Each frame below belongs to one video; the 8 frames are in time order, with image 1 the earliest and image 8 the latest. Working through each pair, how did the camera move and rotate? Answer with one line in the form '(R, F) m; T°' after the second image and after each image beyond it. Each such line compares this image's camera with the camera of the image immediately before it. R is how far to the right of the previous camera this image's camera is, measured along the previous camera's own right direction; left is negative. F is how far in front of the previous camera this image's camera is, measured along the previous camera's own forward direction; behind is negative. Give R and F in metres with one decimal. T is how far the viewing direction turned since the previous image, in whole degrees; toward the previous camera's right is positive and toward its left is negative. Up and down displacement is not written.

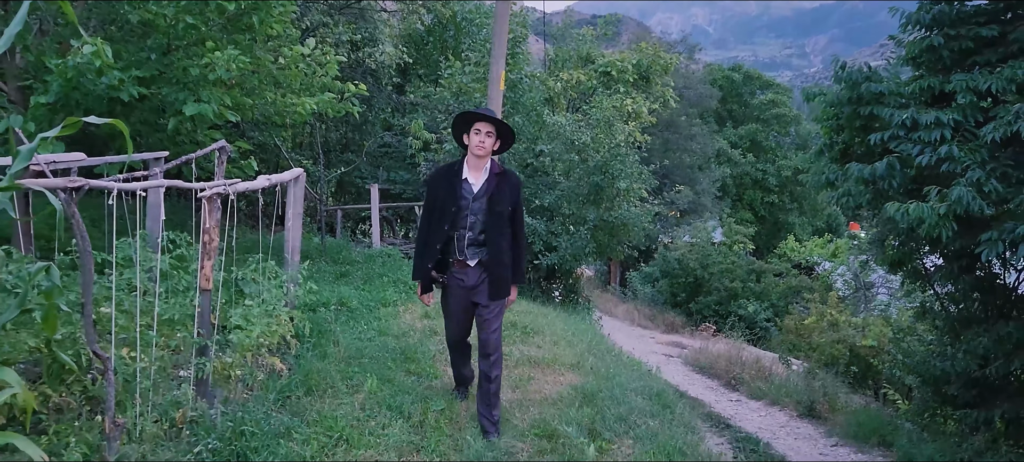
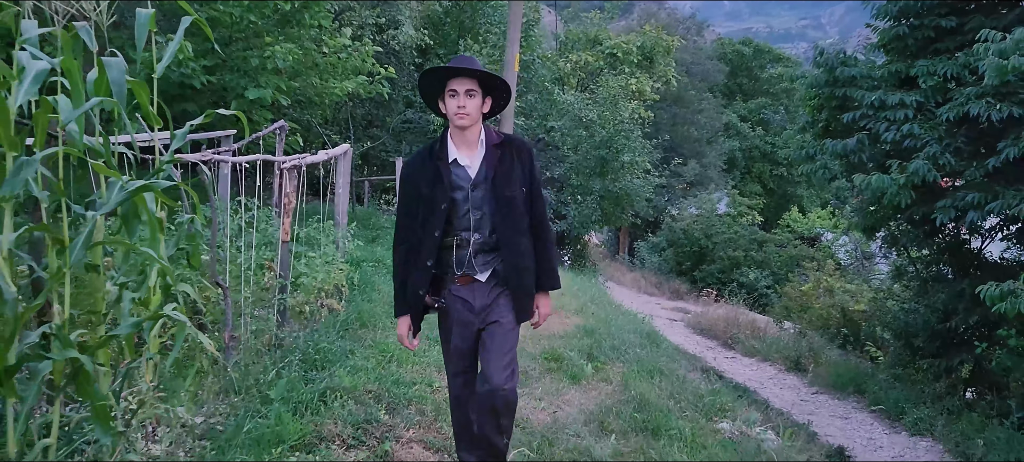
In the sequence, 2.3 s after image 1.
(0.0, -0.8) m; -1°
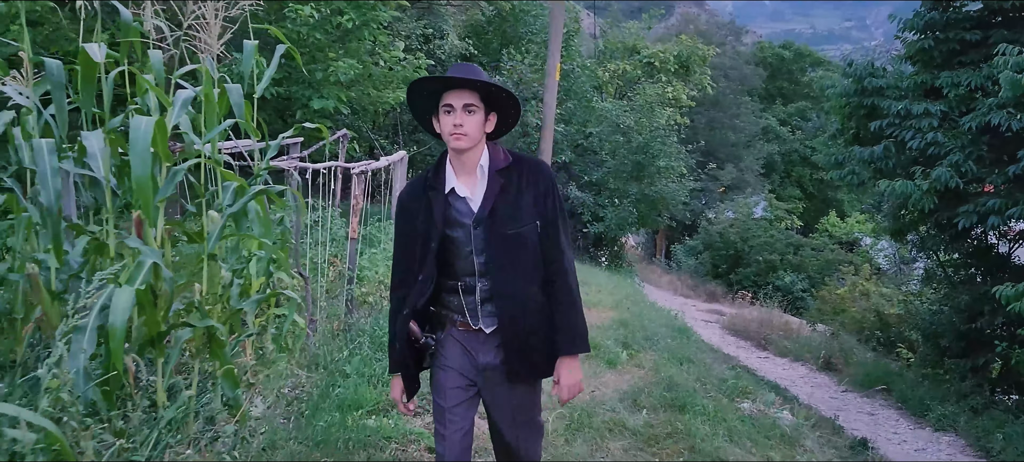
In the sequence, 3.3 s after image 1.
(0.0, -0.4) m; -3°
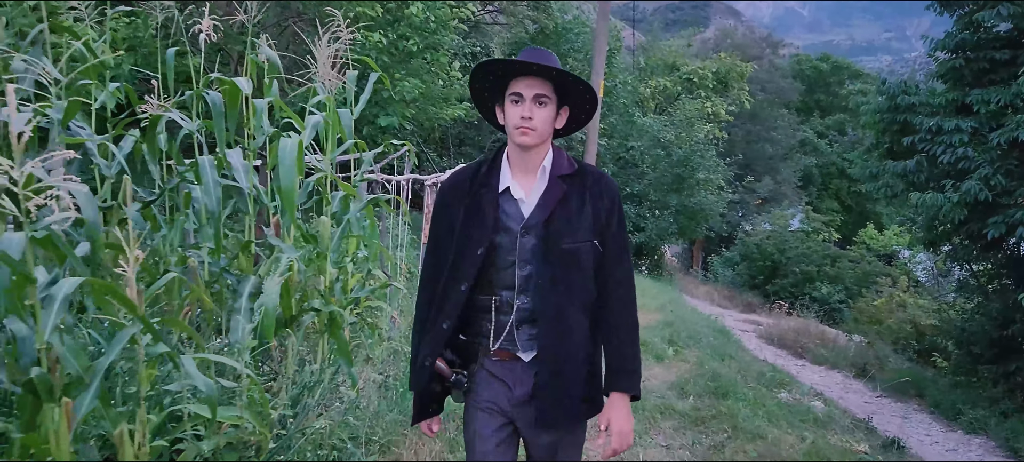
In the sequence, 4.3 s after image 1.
(-0.1, -0.5) m; -2°
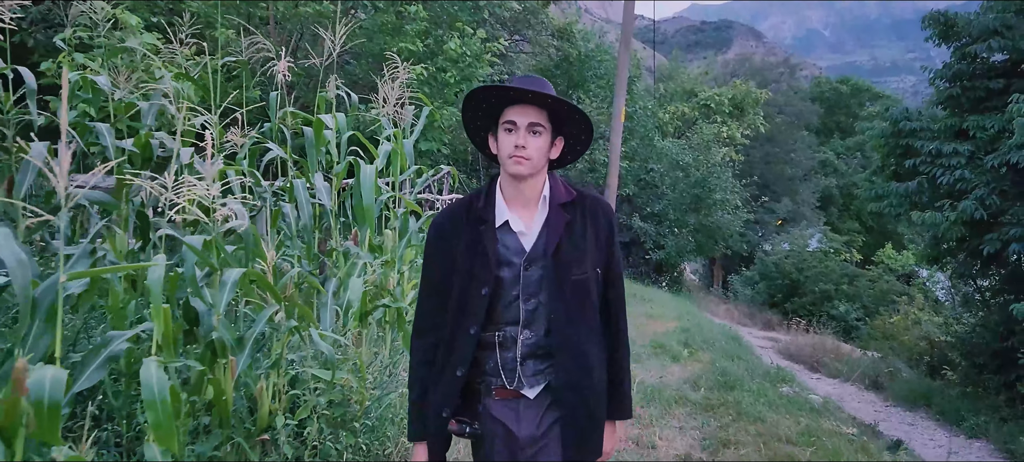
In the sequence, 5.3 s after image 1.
(-0.1, -0.6) m; -2°
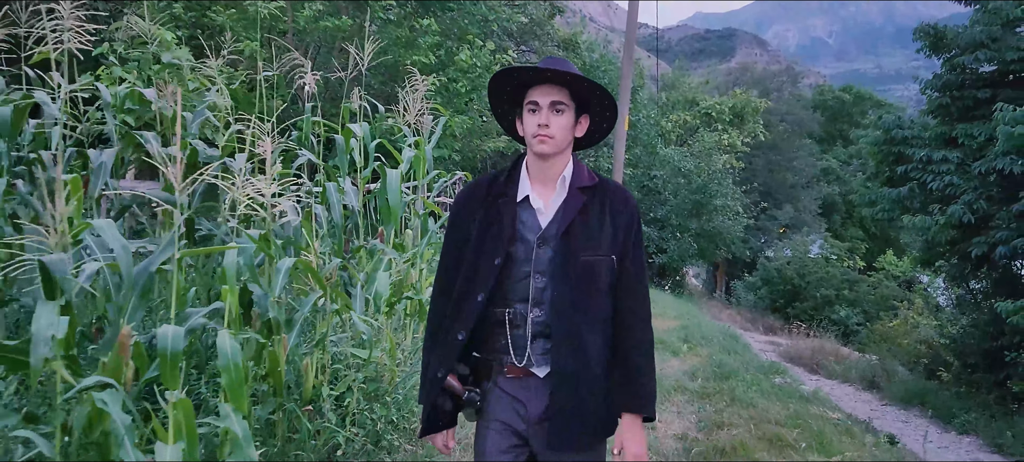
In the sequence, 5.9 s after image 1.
(0.0, -0.3) m; 0°
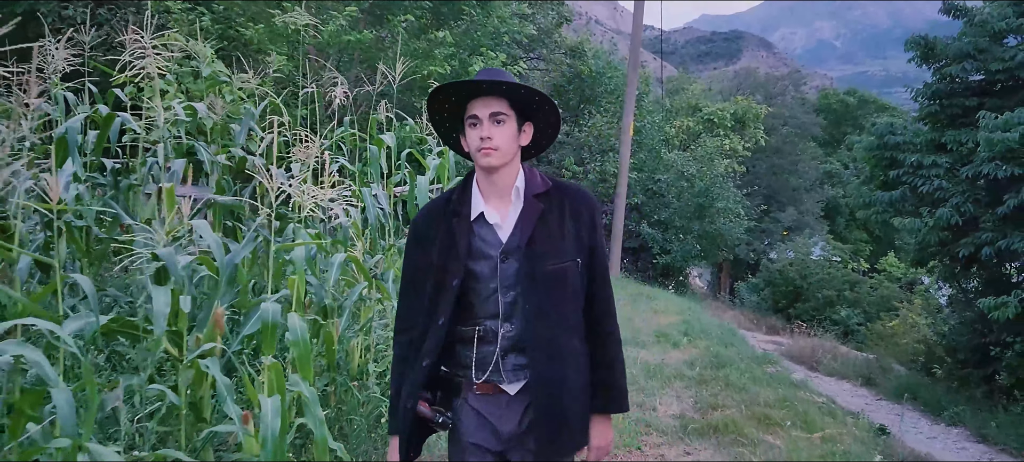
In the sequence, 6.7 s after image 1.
(0.0, -0.4) m; 0°
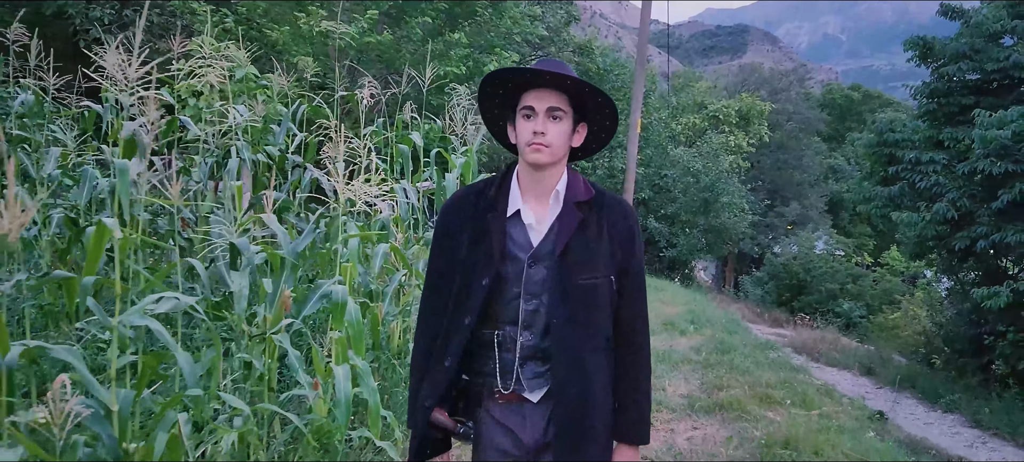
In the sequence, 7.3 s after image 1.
(-0.1, -0.3) m; 0°
